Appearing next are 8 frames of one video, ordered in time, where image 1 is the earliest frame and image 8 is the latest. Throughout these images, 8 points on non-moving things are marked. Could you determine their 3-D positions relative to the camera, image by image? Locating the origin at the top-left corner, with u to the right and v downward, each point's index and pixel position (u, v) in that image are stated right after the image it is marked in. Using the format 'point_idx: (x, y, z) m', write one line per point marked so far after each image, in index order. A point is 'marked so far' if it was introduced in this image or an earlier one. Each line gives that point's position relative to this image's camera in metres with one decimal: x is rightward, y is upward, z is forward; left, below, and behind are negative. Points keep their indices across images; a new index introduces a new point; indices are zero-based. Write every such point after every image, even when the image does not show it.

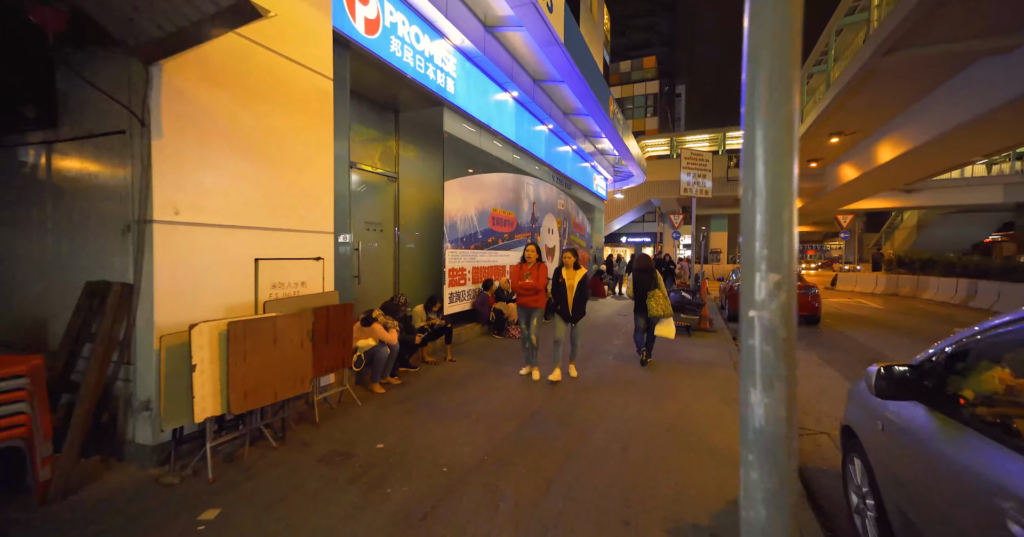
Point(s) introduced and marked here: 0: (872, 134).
0: (+16.7, +6.3, +19.4) m
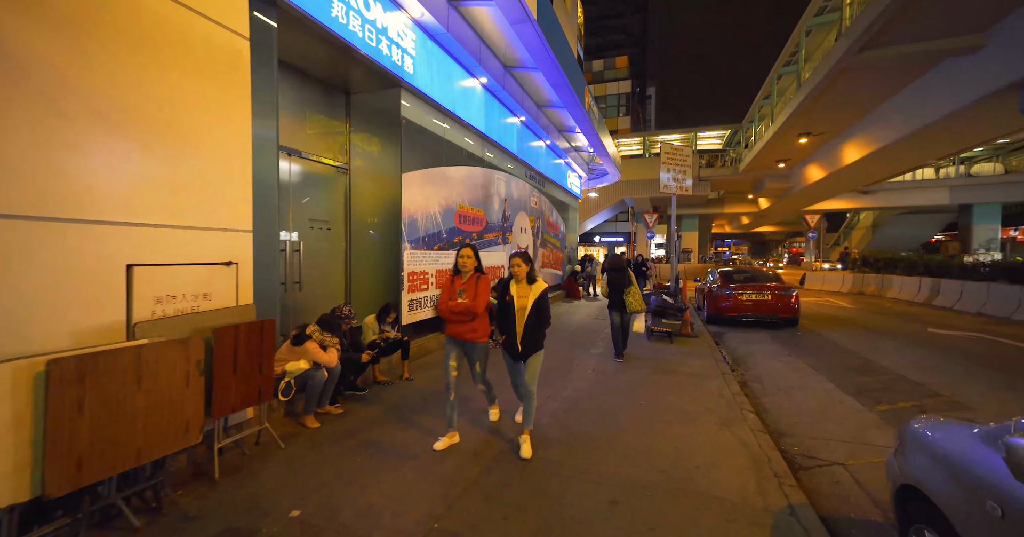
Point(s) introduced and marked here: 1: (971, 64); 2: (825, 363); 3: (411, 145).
0: (+15.4, +6.3, +19.7) m
1: (+13.1, +5.9, +12.0) m
2: (+5.2, -1.6, +7.0) m
3: (-1.5, +1.9, +6.4) m
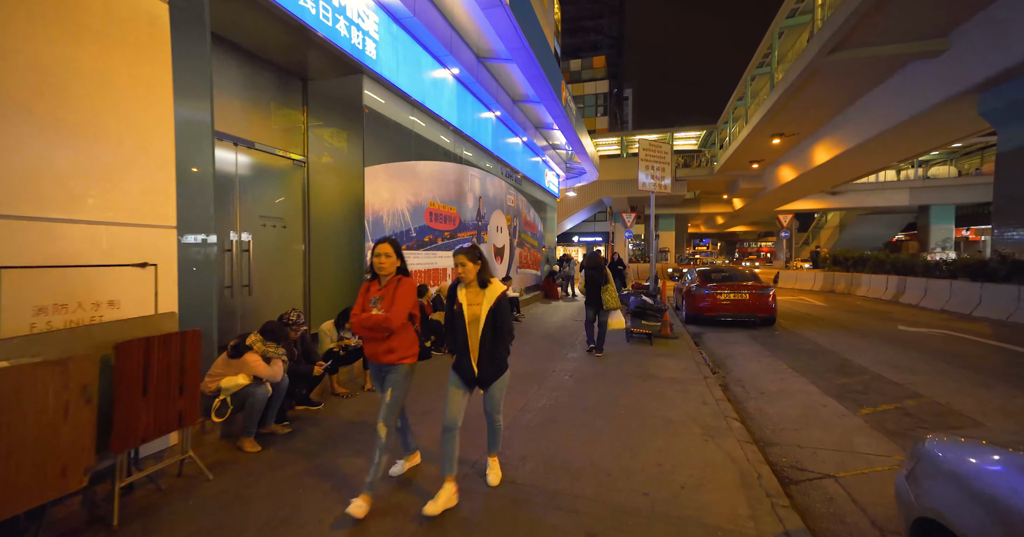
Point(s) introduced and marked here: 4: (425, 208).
0: (+14.3, +6.4, +20.1) m
1: (+12.4, +5.9, +12.2) m
2: (+4.8, -1.6, +6.9) m
3: (-1.9, +1.9, +6.0) m
4: (-1.5, +1.0, +7.4) m
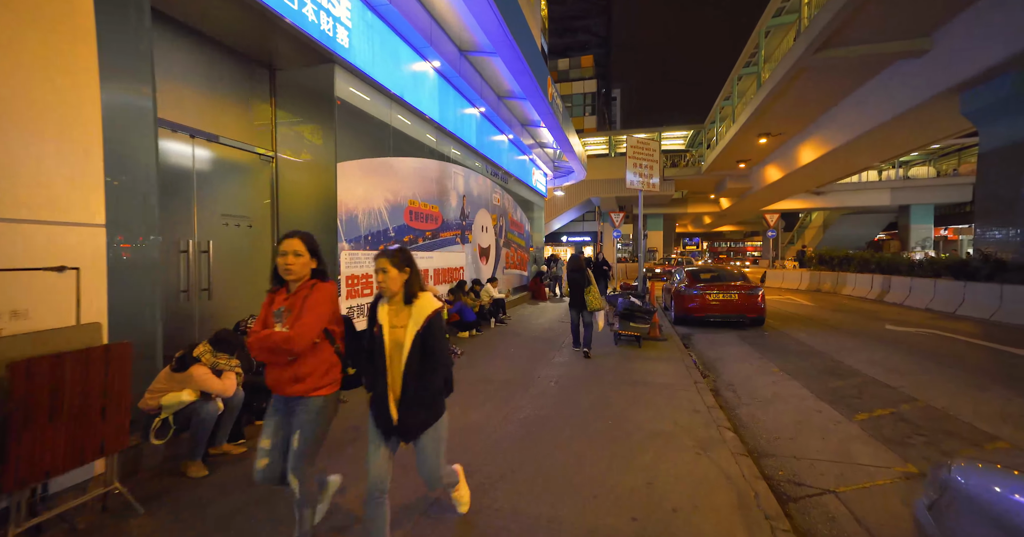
0: (+13.7, +6.4, +20.1) m
1: (+12.0, +6.0, +12.3) m
2: (+4.5, -1.6, +6.7) m
3: (-2.2, +1.9, +5.7) m
4: (-1.8, +1.0, +7.0) m
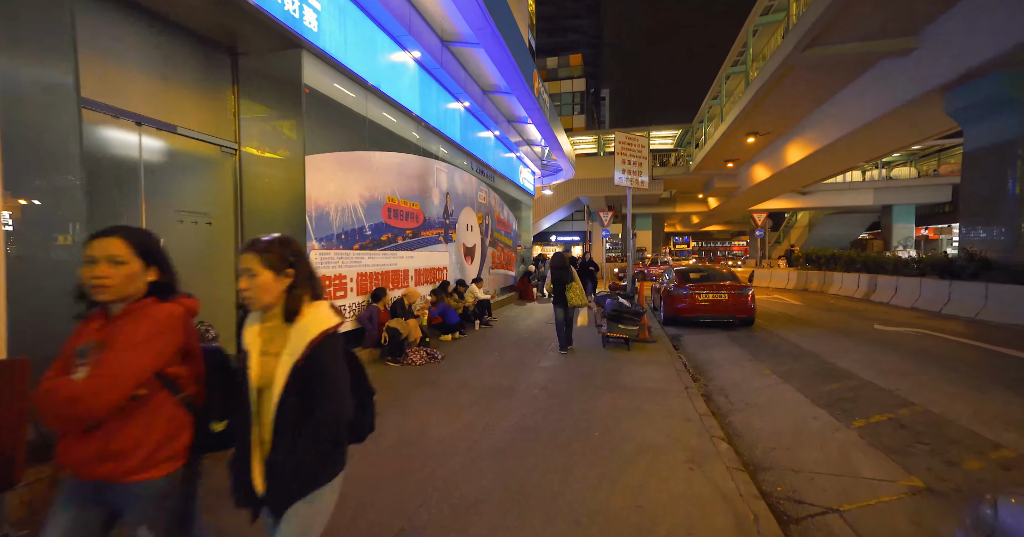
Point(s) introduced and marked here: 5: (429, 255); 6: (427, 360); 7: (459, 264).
0: (+13.1, +6.4, +20.2) m
1: (+11.6, +6.0, +12.3) m
2: (+4.3, -1.6, +6.5) m
3: (-2.4, +1.9, +5.3) m
4: (-2.1, +1.0, +6.7) m
5: (-1.7, +0.3, +8.5) m
6: (-1.3, -1.4, +6.3) m
7: (-1.3, +0.1, +10.3) m
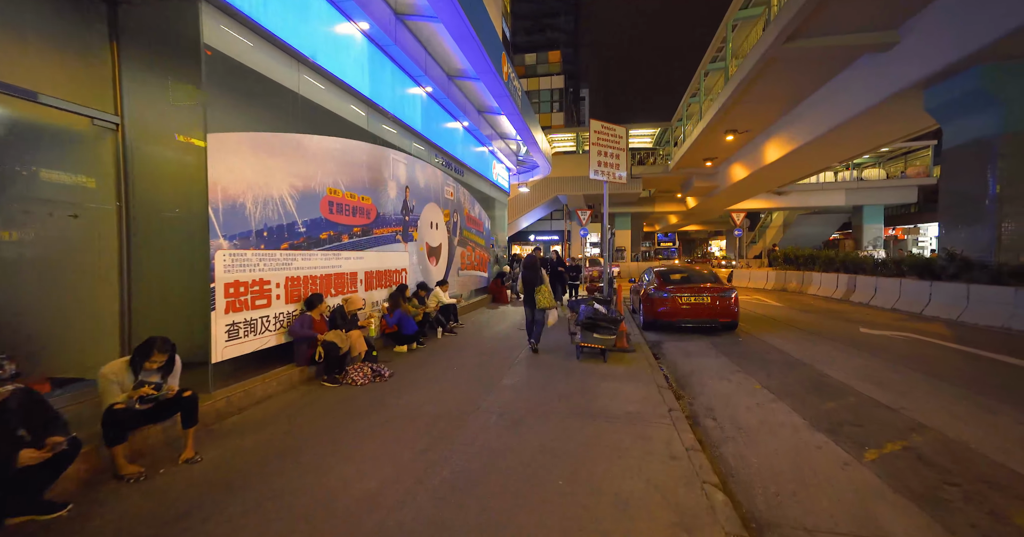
0: (+11.9, +6.4, +19.9) m
1: (+10.7, +6.0, +11.9) m
2: (+3.7, -1.6, +5.9) m
3: (-2.9, +1.8, +4.4) m
4: (-2.6, +1.0, +5.8) m
5: (-2.3, +0.2, +7.5) m
6: (-1.8, -1.4, +5.4) m
7: (-2.0, +0.1, +9.4) m
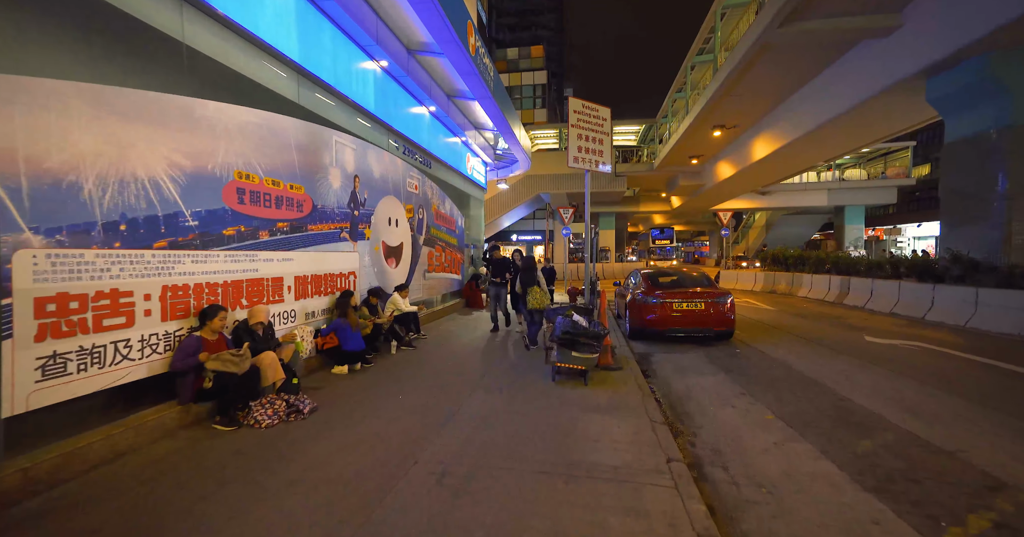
0: (+10.9, +6.4, +19.2) m
1: (+10.0, +5.9, +11.2) m
2: (+3.3, -1.6, +4.8) m
3: (-3.3, +1.8, +3.1) m
4: (-3.1, +0.9, +4.5) m
5: (-2.9, +0.2, +6.3) m
6: (-2.3, -1.5, +4.2) m
7: (-2.6, 0.0, +8.1) m
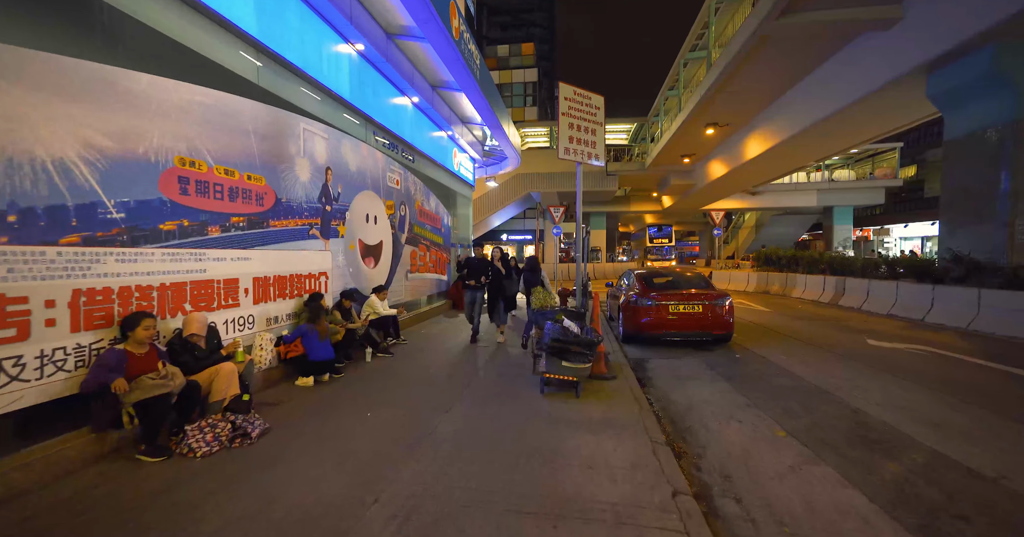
0: (+10.4, +6.4, +18.9) m
1: (+9.7, +5.9, +10.8) m
2: (+3.1, -1.7, +4.4) m
3: (-3.5, +1.8, +2.5) m
4: (-3.3, +0.9, +3.9) m
5: (-3.1, +0.2, +5.7) m
6: (-2.4, -1.5, +3.6) m
7: (-2.9, 0.0, +7.5) m
